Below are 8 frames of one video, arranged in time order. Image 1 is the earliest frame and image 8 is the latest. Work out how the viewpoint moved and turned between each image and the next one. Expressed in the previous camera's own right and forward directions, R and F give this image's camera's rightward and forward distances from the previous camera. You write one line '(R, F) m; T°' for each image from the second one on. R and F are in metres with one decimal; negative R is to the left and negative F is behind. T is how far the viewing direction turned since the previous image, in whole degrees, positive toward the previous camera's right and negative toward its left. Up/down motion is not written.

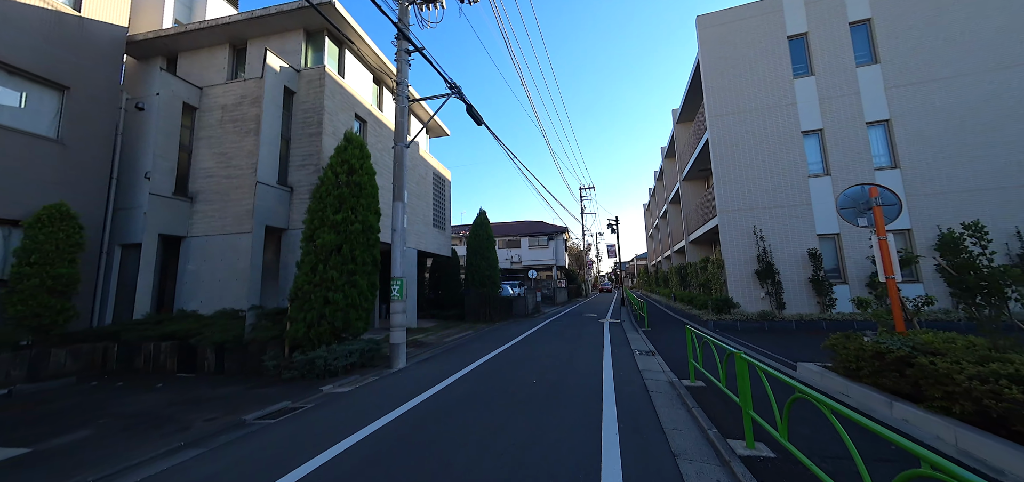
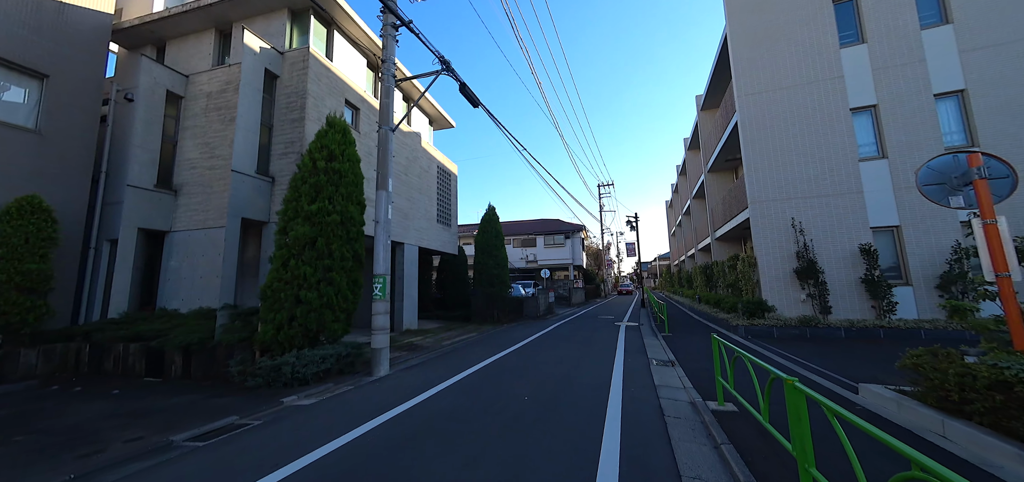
(+0.5, +0.9) m; -3°
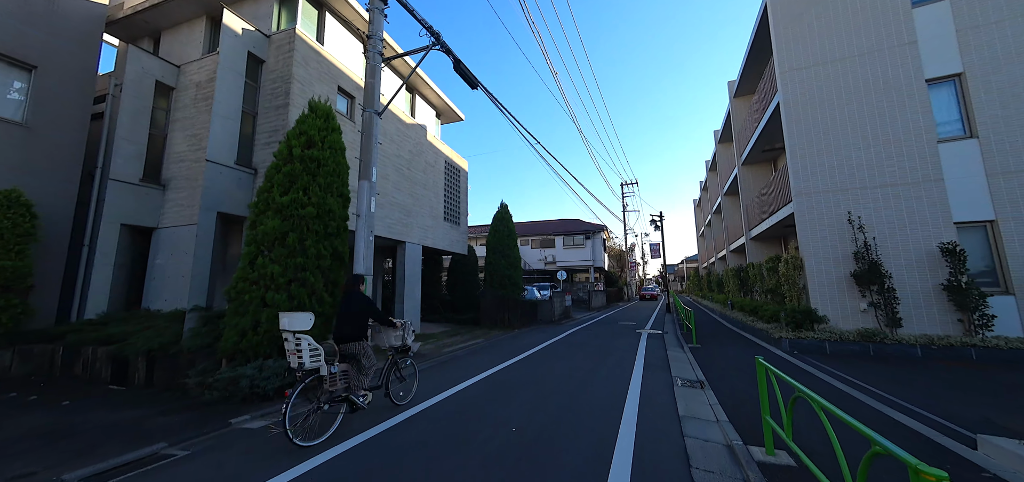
(+0.4, +1.0) m; -4°
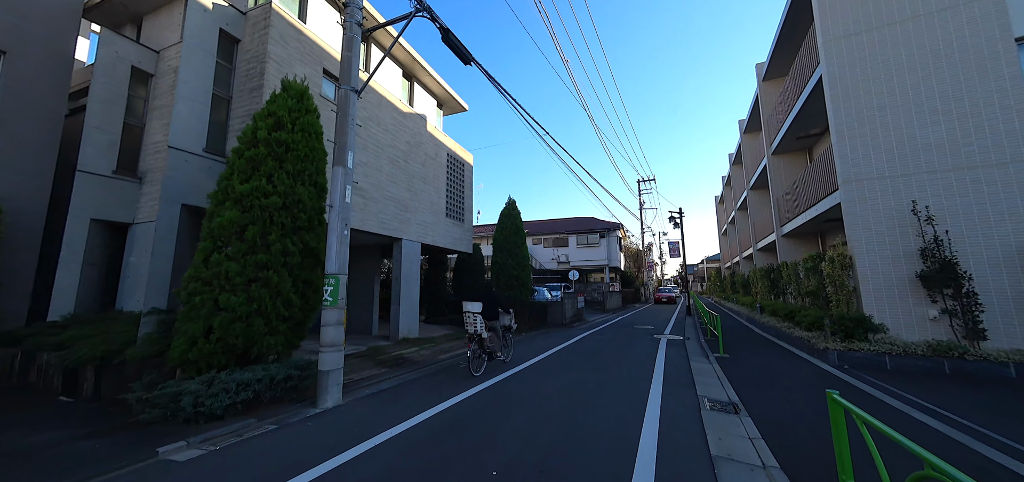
(+0.3, +0.9) m; -3°
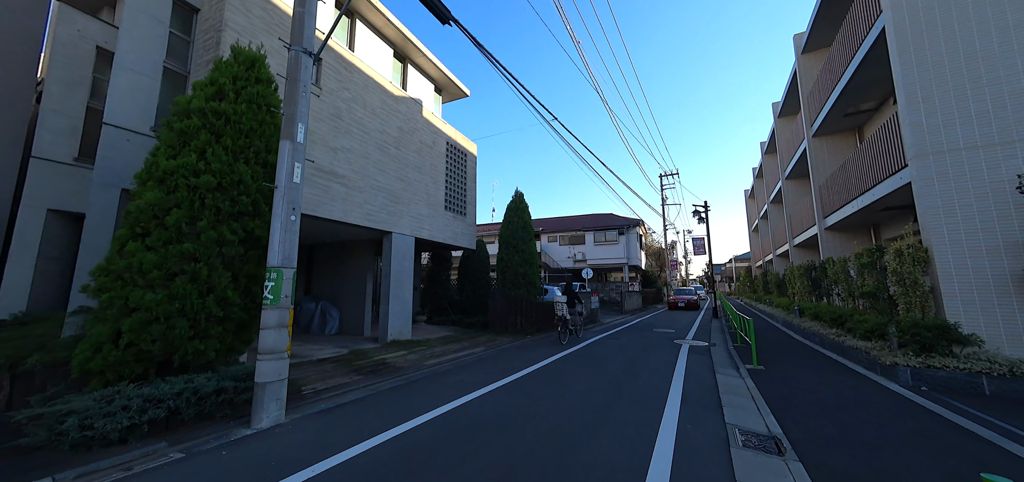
(+0.6, +1.1) m; -3°
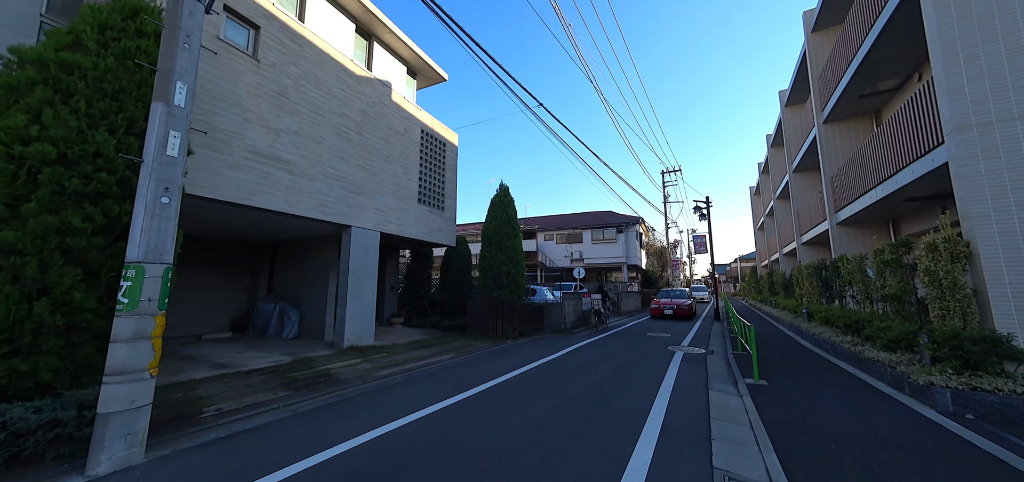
(+0.8, +1.0) m; -1°
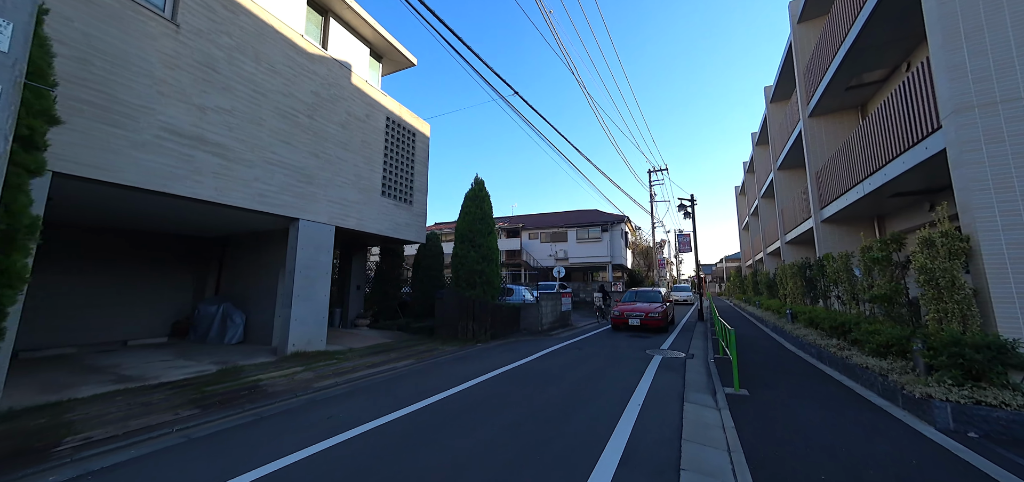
(+0.6, +0.7) m; +2°
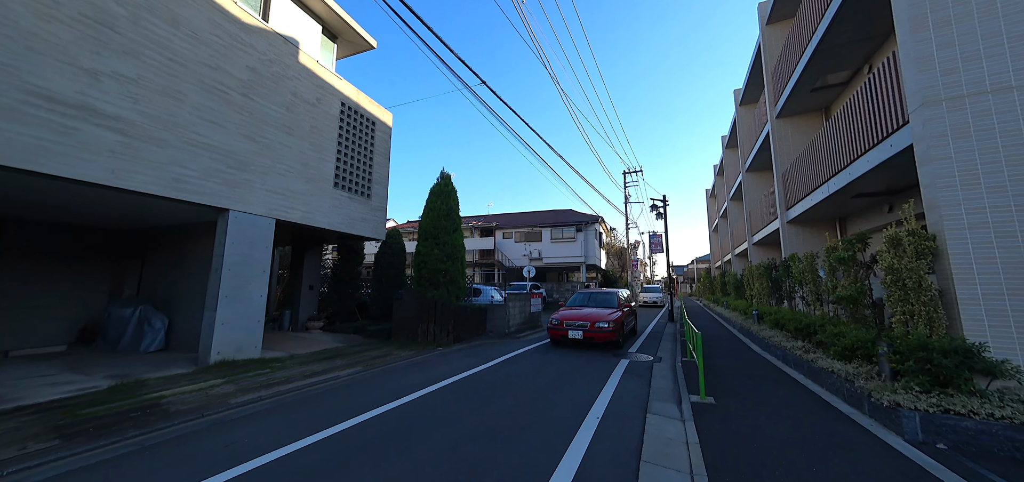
(+0.4, +0.5) m; +4°
